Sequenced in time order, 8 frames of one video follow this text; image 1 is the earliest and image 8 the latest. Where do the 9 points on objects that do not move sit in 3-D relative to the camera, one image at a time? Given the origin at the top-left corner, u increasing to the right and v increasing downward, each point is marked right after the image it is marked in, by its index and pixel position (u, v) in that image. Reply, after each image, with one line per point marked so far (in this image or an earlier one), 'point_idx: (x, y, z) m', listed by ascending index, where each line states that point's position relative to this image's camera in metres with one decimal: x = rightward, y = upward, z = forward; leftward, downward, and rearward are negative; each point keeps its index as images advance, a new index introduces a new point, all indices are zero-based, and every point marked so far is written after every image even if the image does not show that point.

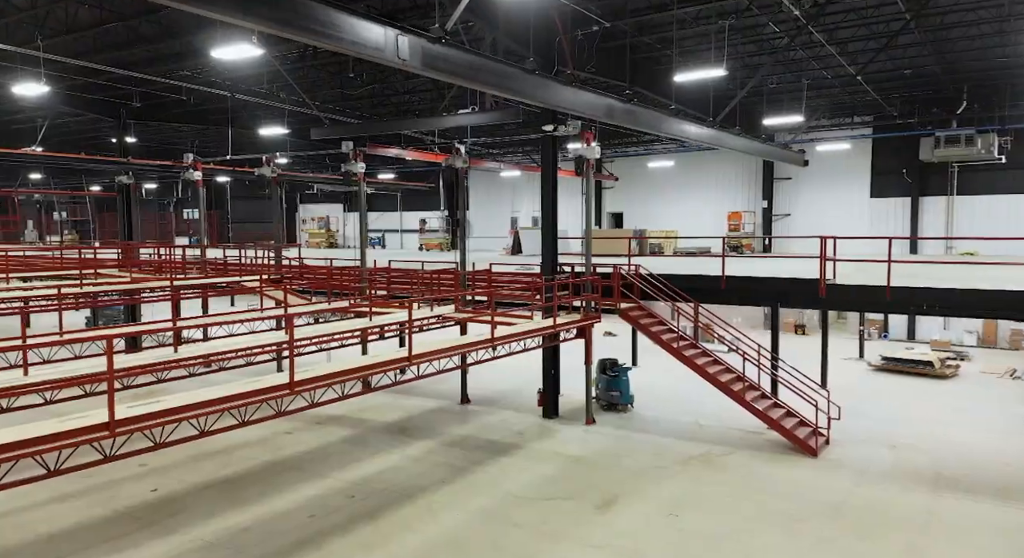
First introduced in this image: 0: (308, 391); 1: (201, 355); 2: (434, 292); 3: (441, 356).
0: (-2.3, -1.2, +8.4) m
1: (-4.5, -1.1, +11.2) m
2: (-1.5, -0.2, +14.9) m
3: (-0.9, -1.1, +10.5) m
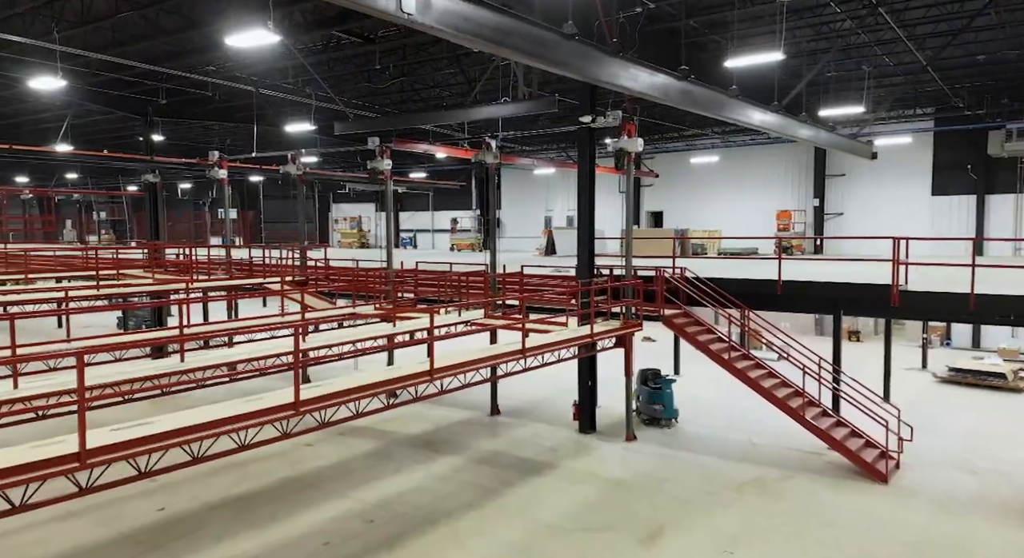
0: (-1.9, -1.3, +7.5) m
1: (-4.1, -1.1, +10.3) m
2: (-0.9, -0.3, +13.9) m
3: (-0.5, -1.1, +9.5) m
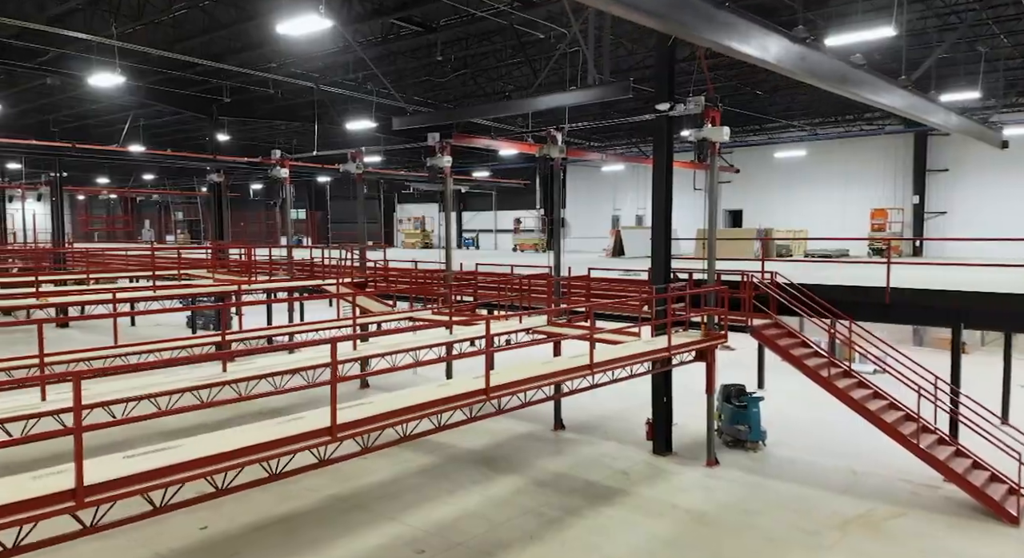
0: (-1.4, -1.4, +6.6) m
1: (-3.2, -1.2, +9.6) m
2: (+0.2, -0.4, +12.9) m
3: (+0.2, -1.2, +8.4) m
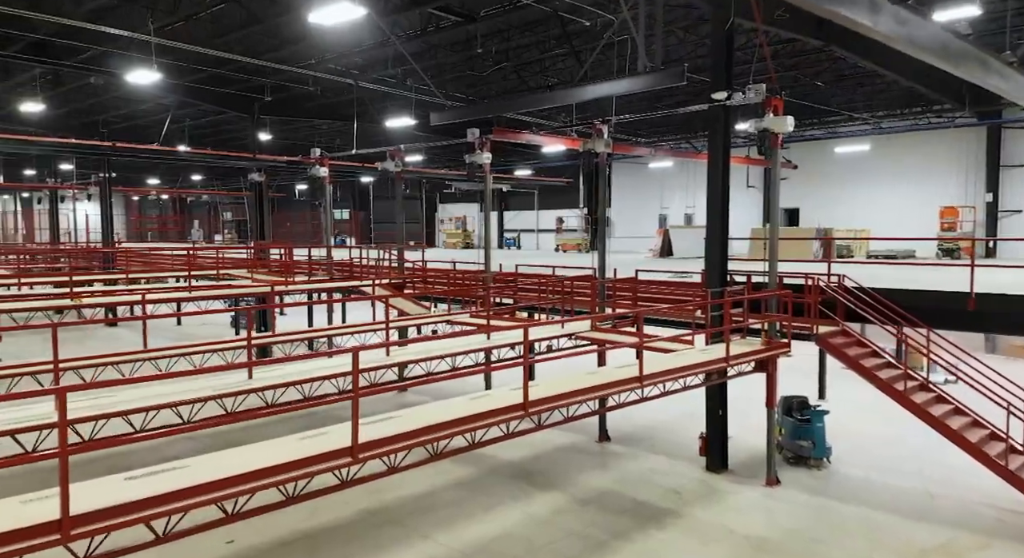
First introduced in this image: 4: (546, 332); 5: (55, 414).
0: (-1.0, -1.4, +5.9) m
1: (-2.8, -1.2, +9.0) m
2: (+0.9, -0.4, +12.1) m
3: (+0.7, -1.2, +7.7) m
4: (+0.5, -0.8, +11.0) m
5: (-4.5, -1.3, +7.6) m
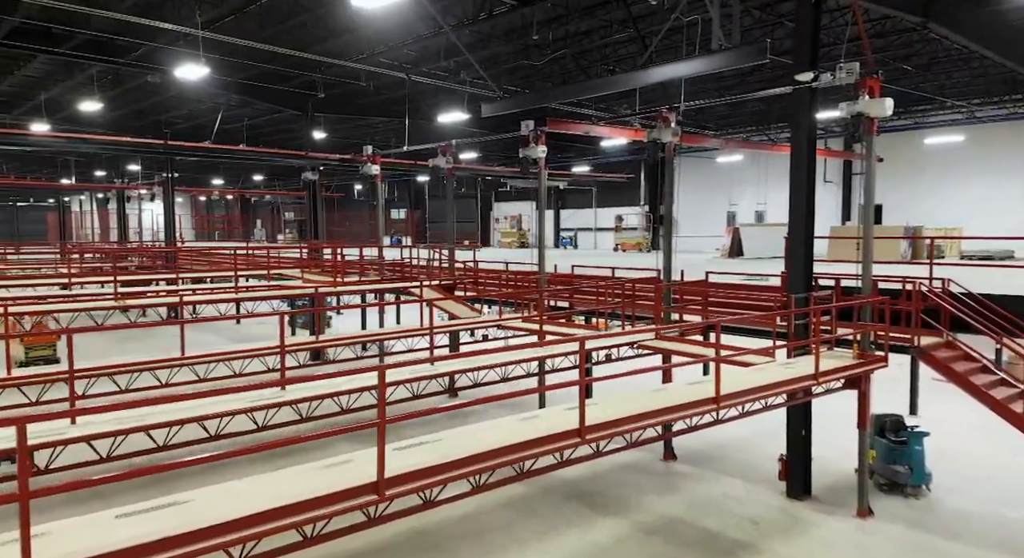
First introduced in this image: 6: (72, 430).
0: (-0.7, -1.4, +5.0) m
1: (-2.2, -1.2, +8.3) m
2: (+1.7, -0.4, +11.1) m
3: (+1.1, -1.3, +6.7) m
4: (+1.3, -0.8, +10.0) m
5: (-4.0, -1.3, +7.0) m
6: (-3.9, -1.3, +6.9) m
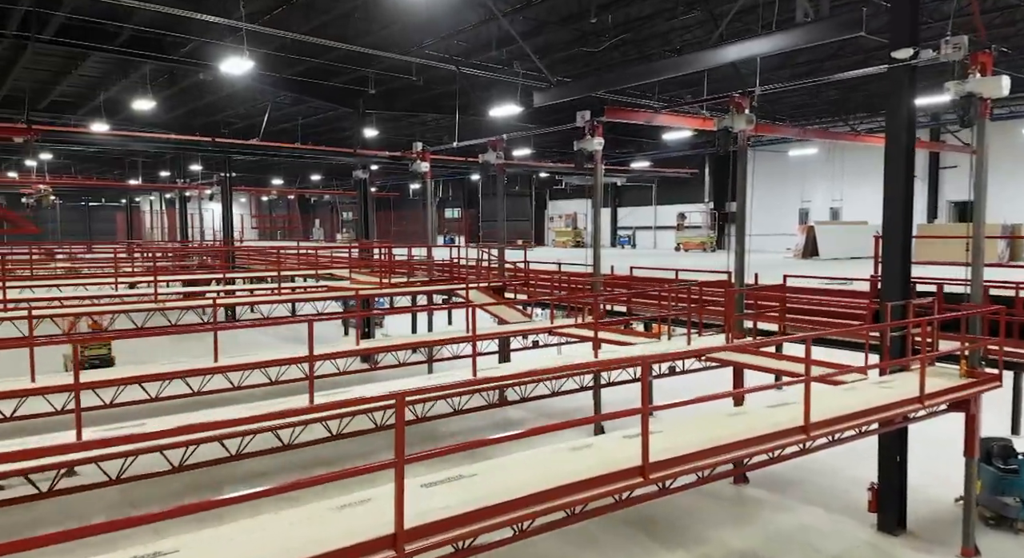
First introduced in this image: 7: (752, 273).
0: (-0.4, -1.4, +4.2) m
1: (-1.6, -1.3, +7.5) m
2: (+2.4, -0.5, +10.0) m
3: (+1.5, -1.3, +5.7) m
4: (+1.9, -0.8, +9.0) m
5: (-3.6, -1.4, +6.3) m
6: (-3.5, -1.4, +6.3) m
7: (+4.6, +0.1, +15.2) m
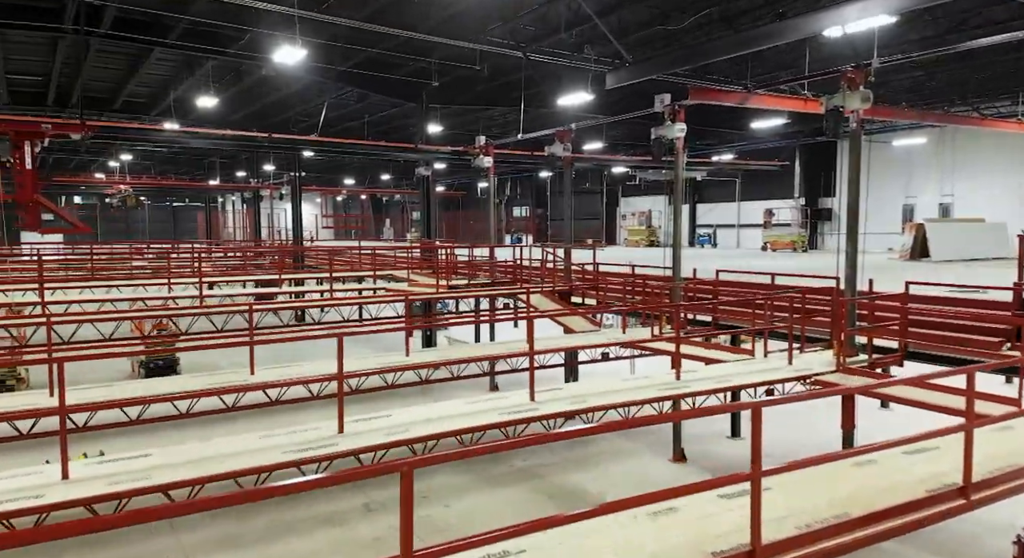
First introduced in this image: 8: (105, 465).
0: (-0.1, -1.5, +3.0) m
1: (-1.1, -1.3, +6.4) m
2: (+3.2, -0.5, +8.6) m
3: (+1.9, -1.4, +4.3) m
4: (+2.5, -0.9, +7.6) m
5: (-3.1, -1.4, +5.4) m
6: (-3.1, -1.4, +5.4) m
7: (+5.9, +0.1, +13.5) m
8: (-3.0, -1.4, +5.7) m
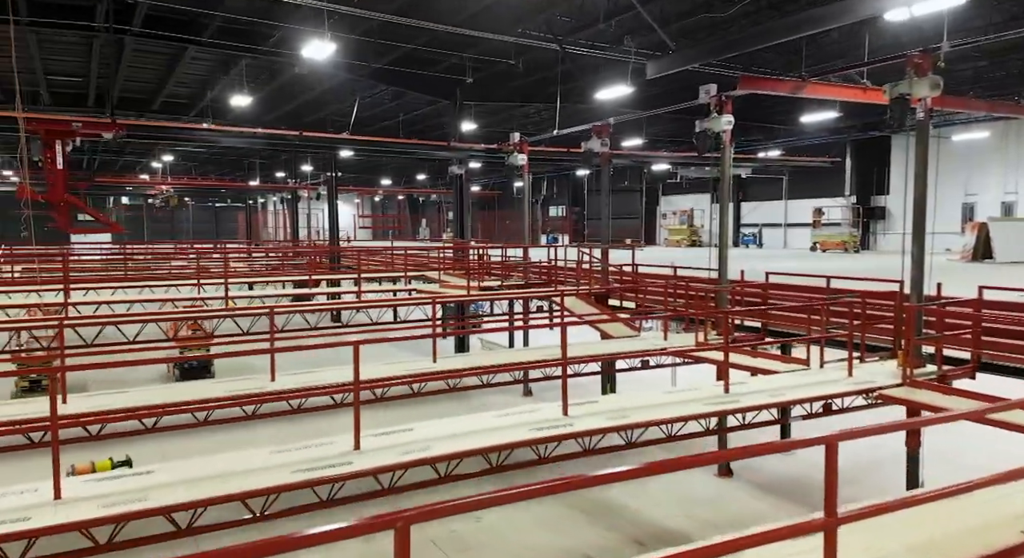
0: (-0.1, -1.5, +2.5) m
1: (-0.9, -1.3, +5.9) m
2: (+3.5, -0.6, +7.9) m
3: (+2.0, -1.4, +3.7) m
4: (+2.8, -0.9, +6.9) m
5: (-2.9, -1.4, +5.0) m
6: (-2.9, -1.4, +5.0) m
7: (+6.4, 0.0, +12.6) m
8: (-2.7, -1.4, +5.3) m
